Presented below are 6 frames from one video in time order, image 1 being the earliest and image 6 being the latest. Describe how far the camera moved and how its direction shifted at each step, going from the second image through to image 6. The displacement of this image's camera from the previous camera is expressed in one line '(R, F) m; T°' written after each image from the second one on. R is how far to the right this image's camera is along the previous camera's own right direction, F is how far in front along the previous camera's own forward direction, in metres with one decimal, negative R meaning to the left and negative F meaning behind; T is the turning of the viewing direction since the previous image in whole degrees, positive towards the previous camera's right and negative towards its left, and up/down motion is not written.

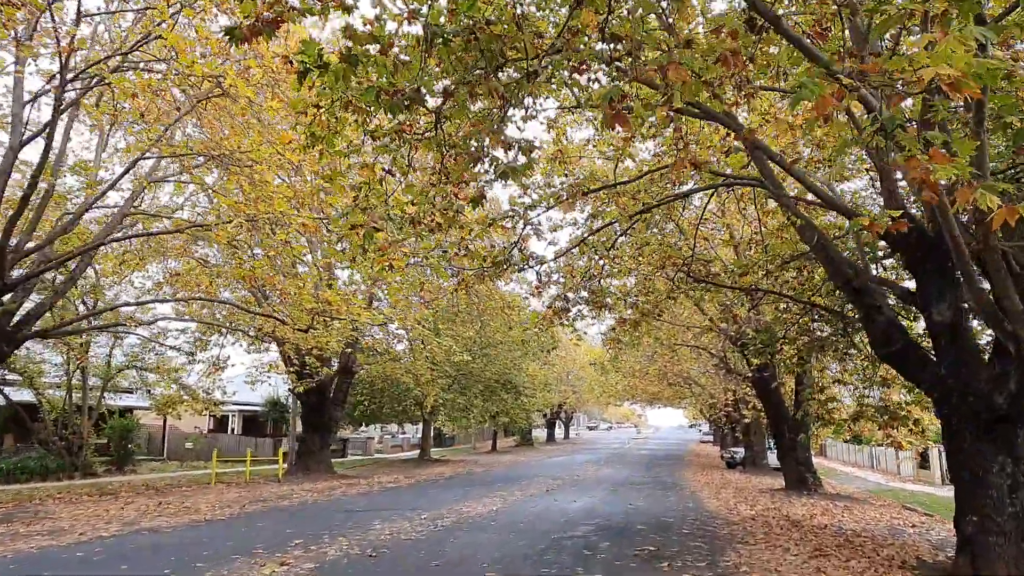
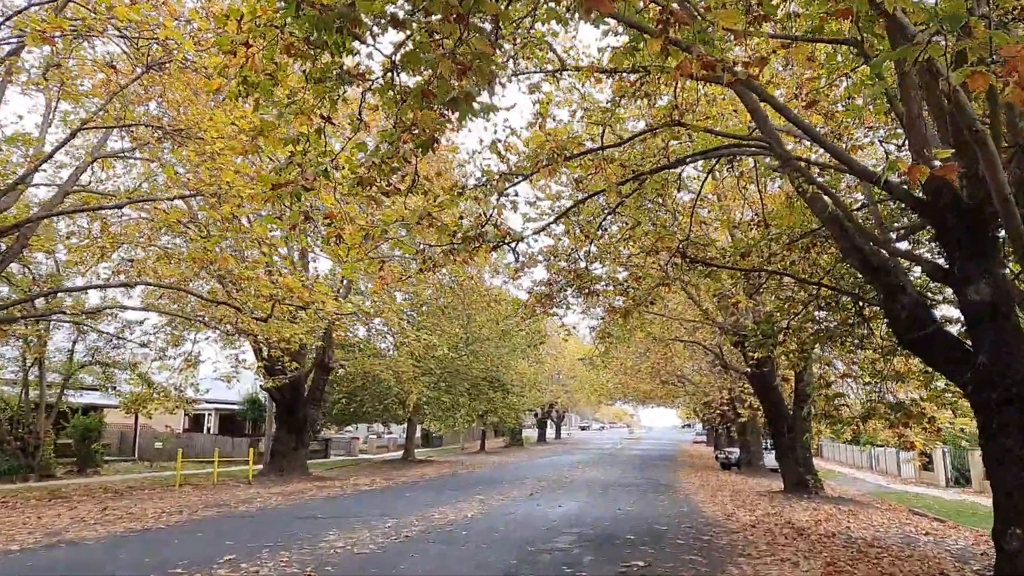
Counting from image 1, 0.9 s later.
(+0.2, +1.1) m; 0°
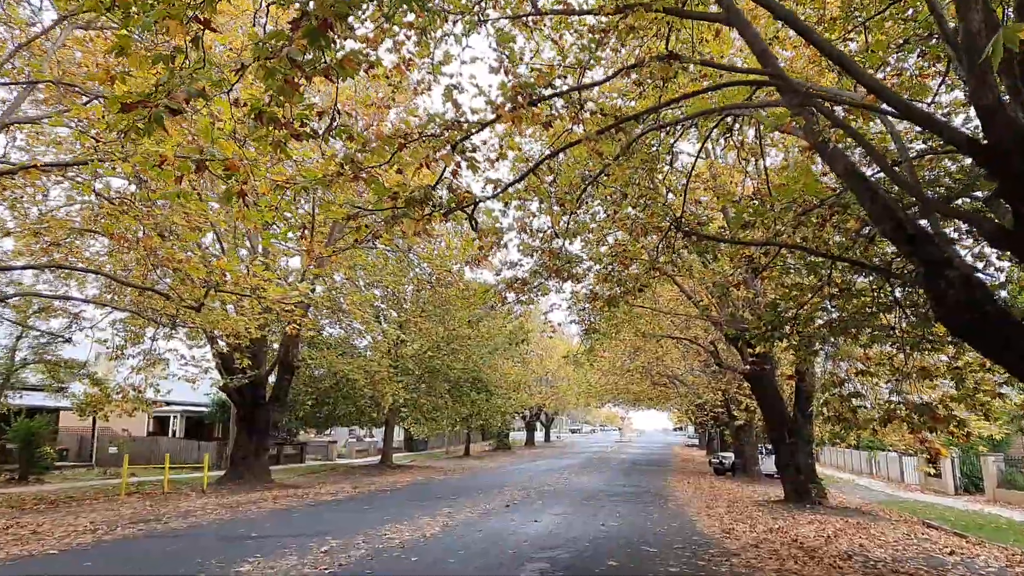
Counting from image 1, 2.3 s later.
(+0.3, +1.5) m; +1°
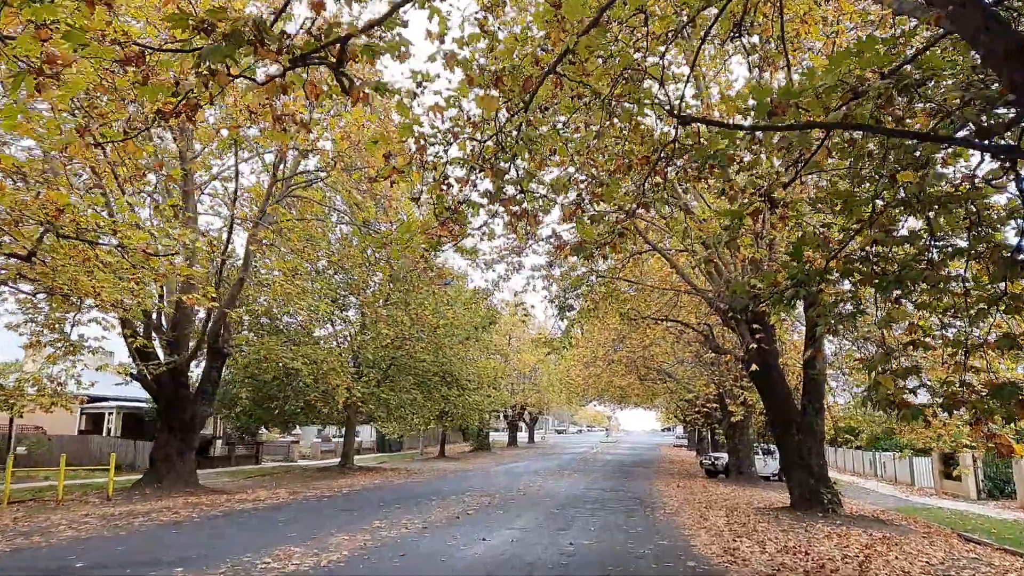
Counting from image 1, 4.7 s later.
(+0.5, +2.7) m; +1°
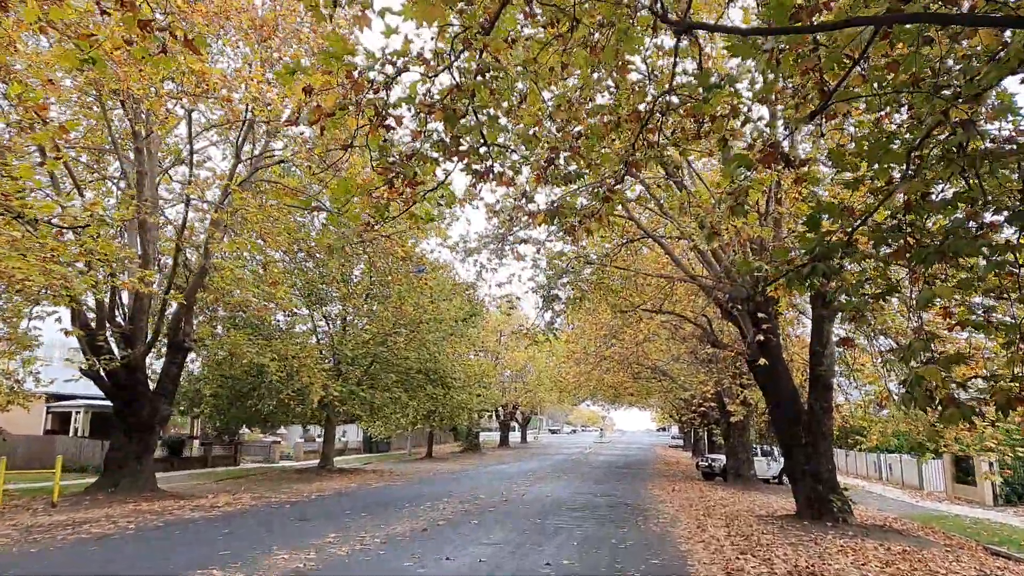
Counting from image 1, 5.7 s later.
(+0.3, +1.3) m; 0°
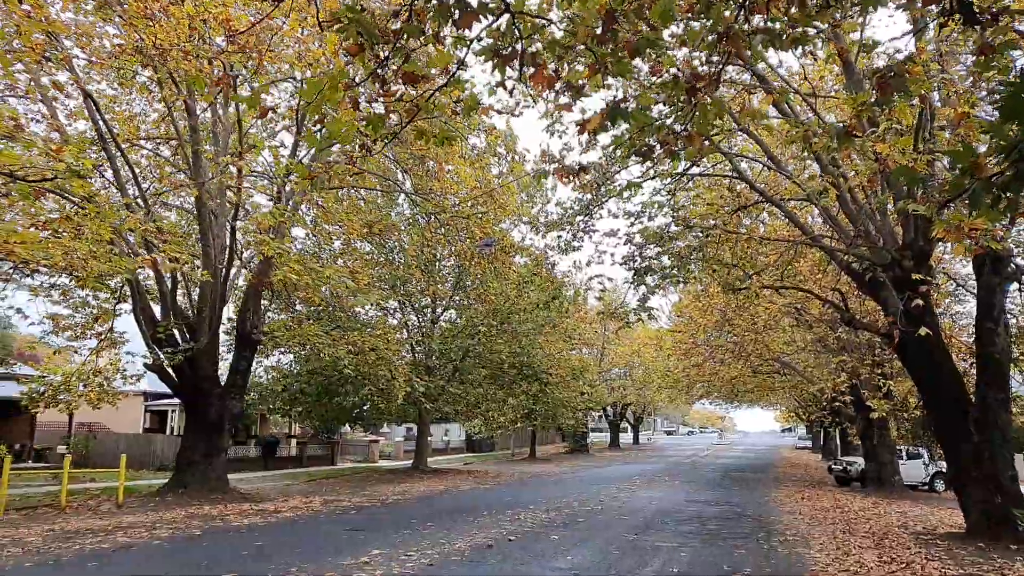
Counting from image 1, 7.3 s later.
(+0.4, +2.0) m; -8°
